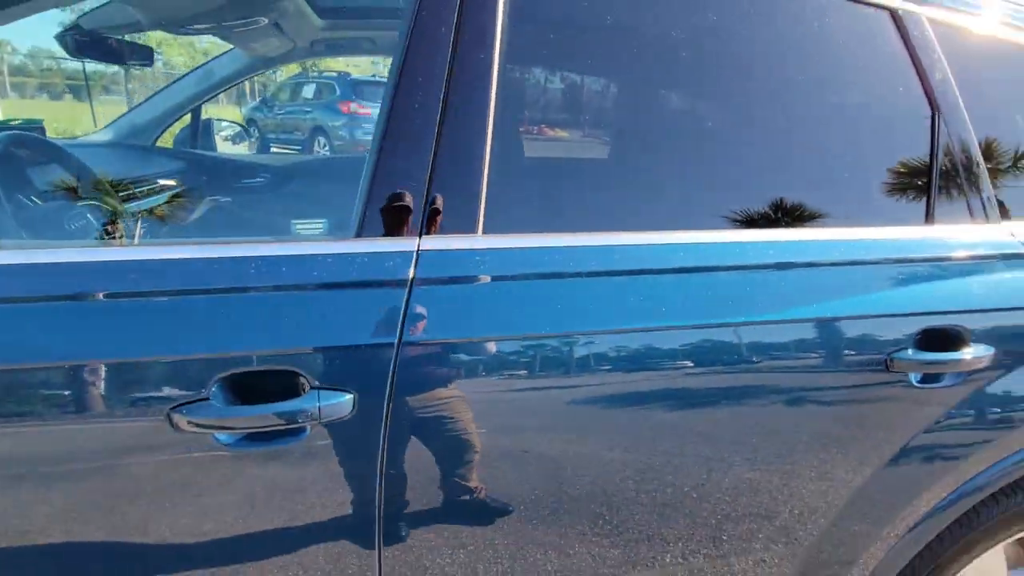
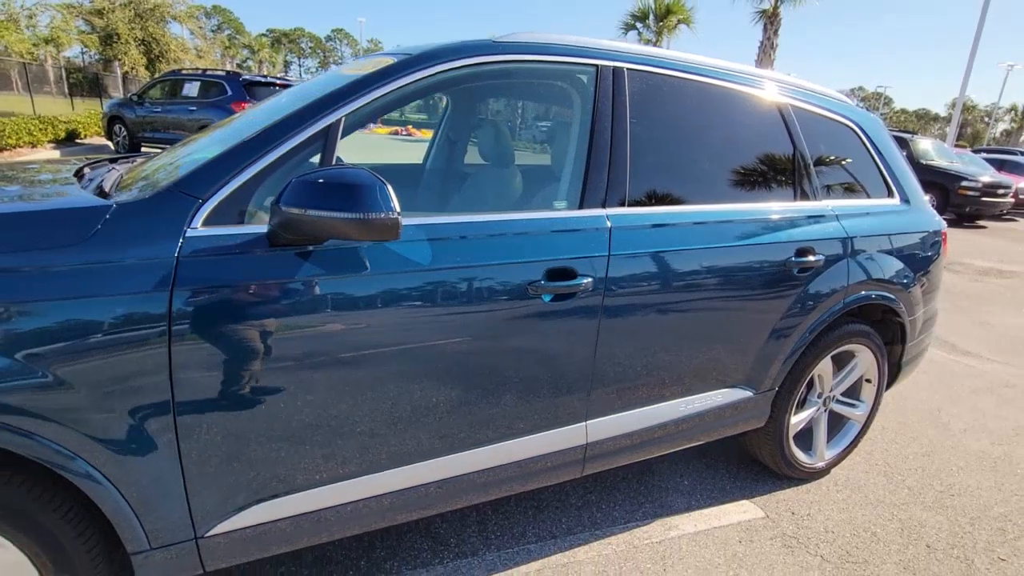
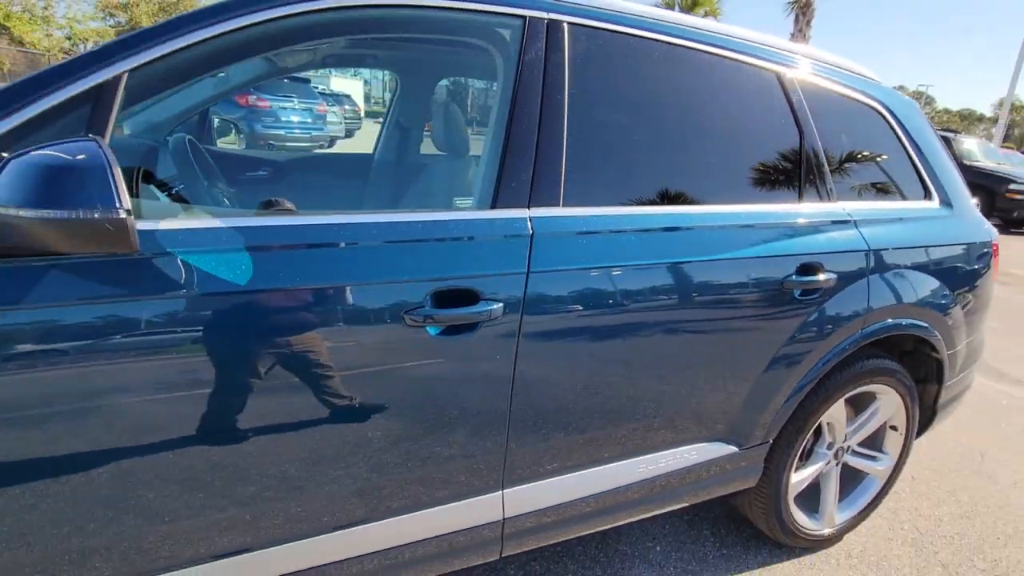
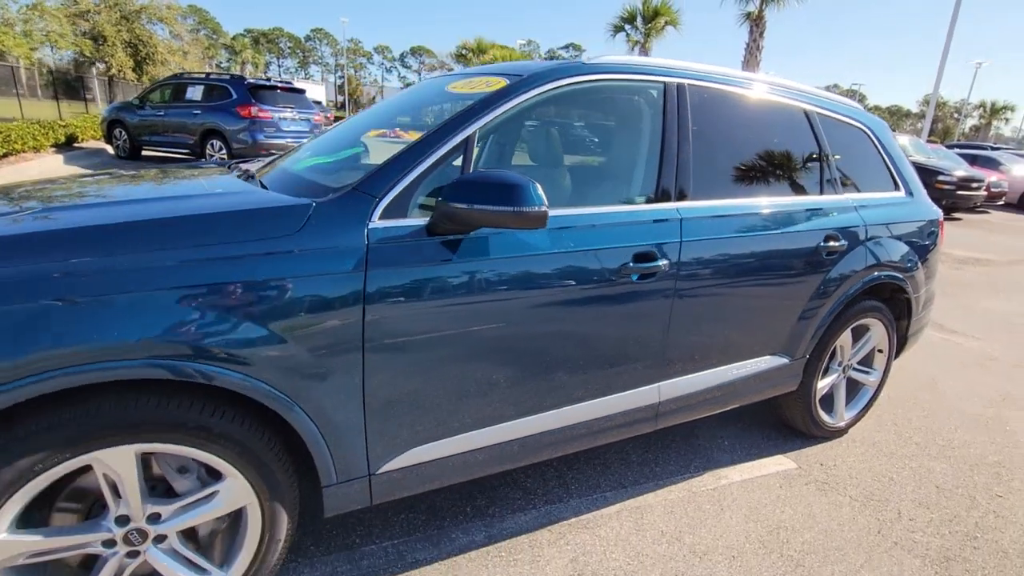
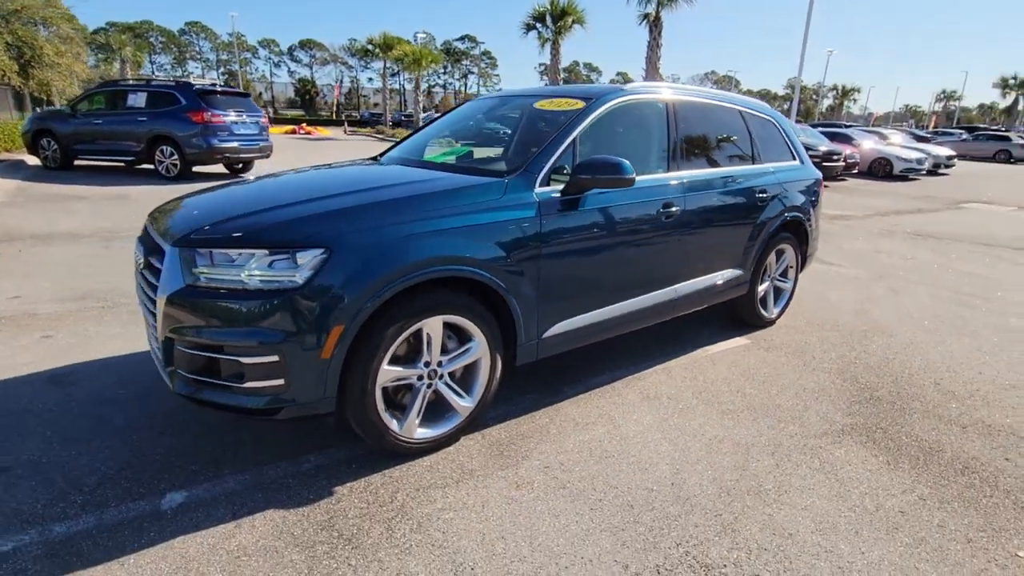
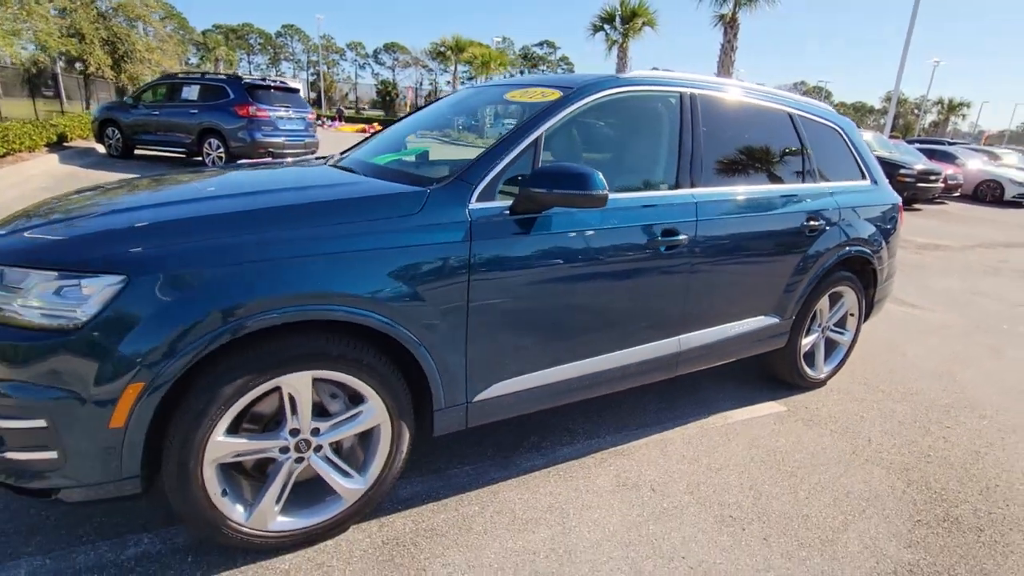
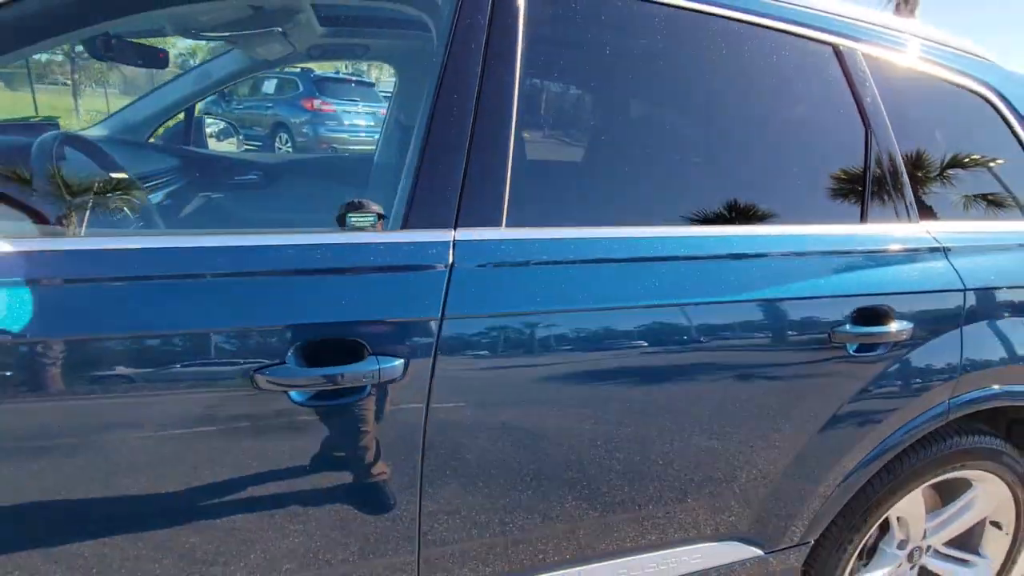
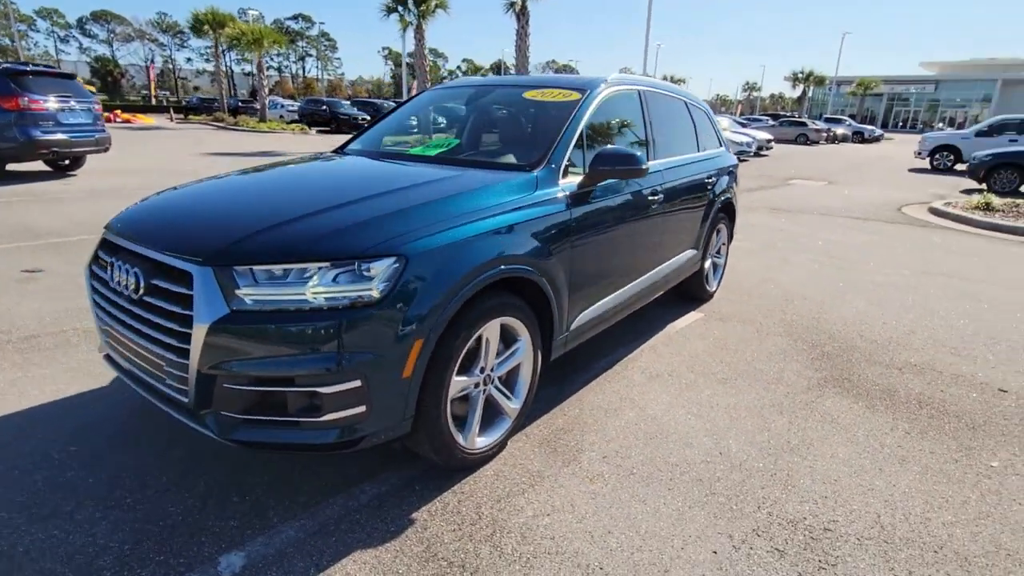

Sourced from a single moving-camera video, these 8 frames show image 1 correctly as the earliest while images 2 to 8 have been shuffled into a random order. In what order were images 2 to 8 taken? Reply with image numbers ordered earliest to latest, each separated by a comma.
7, 3, 2, 4, 6, 5, 8
